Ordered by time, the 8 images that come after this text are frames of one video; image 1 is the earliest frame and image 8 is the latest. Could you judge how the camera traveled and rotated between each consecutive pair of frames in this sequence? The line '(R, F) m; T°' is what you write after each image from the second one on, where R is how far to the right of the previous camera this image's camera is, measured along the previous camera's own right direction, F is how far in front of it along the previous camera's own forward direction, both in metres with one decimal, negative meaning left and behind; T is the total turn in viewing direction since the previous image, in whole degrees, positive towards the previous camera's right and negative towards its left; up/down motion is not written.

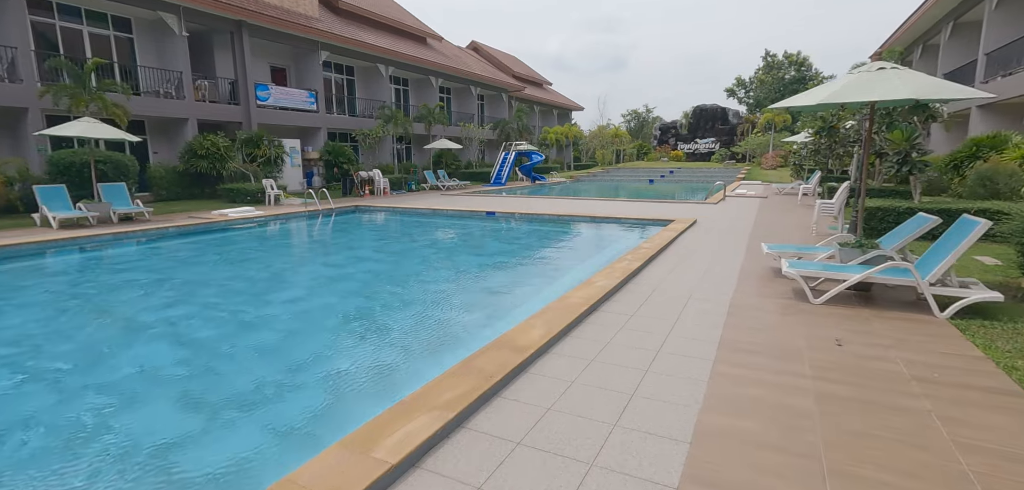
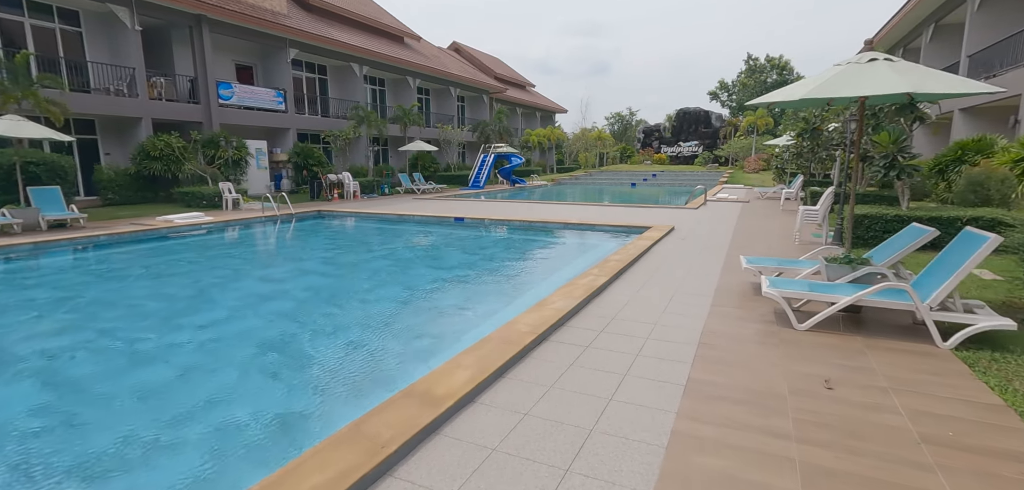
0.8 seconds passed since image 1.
(+0.4, +0.8) m; +1°
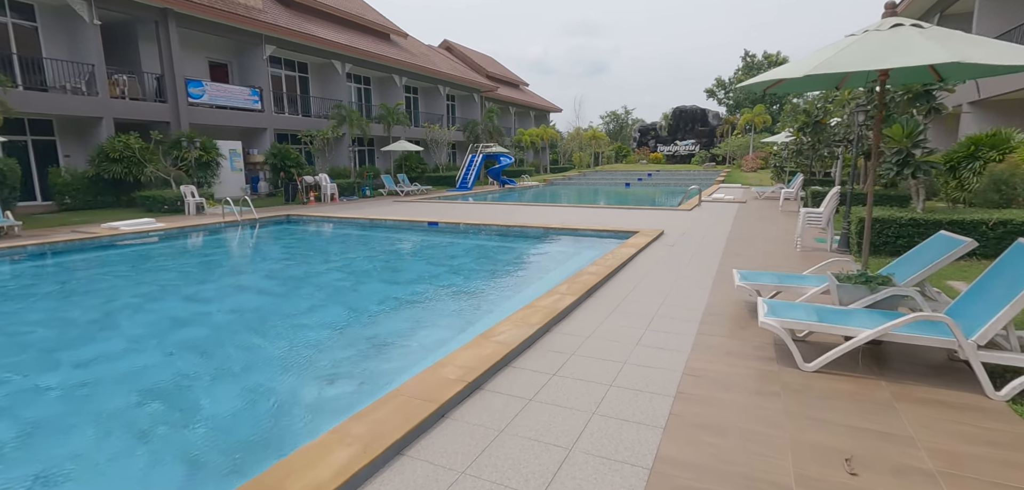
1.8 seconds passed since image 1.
(+0.5, +1.0) m; 0°
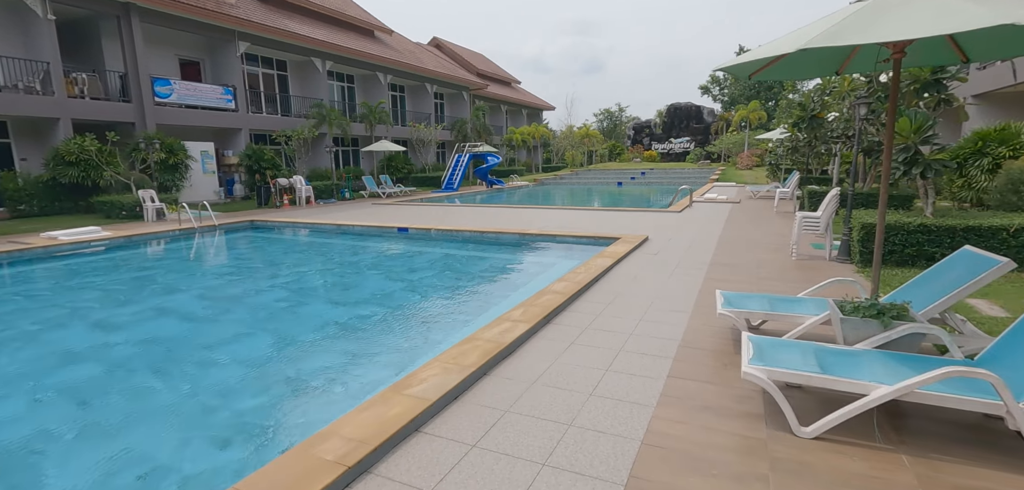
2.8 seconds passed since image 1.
(+0.5, +0.9) m; 0°
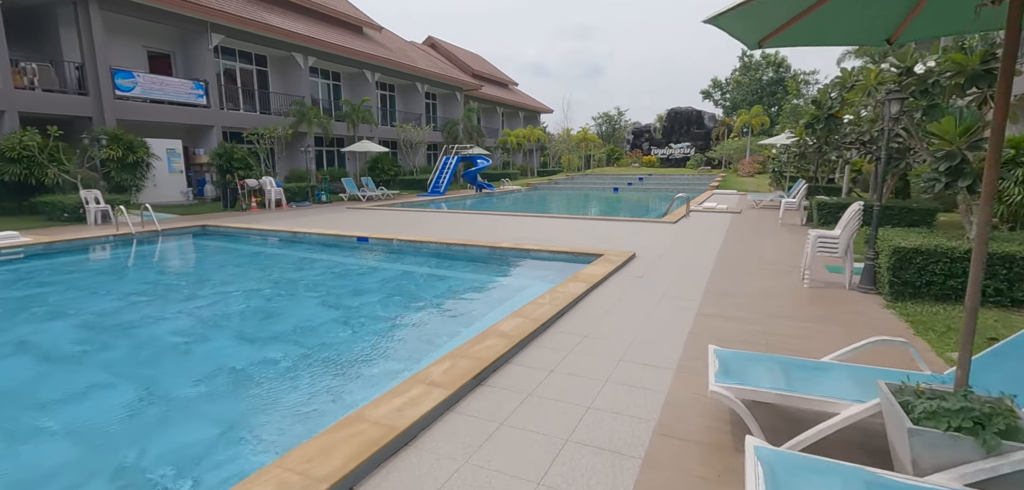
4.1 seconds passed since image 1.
(+0.5, +1.3) m; 0°
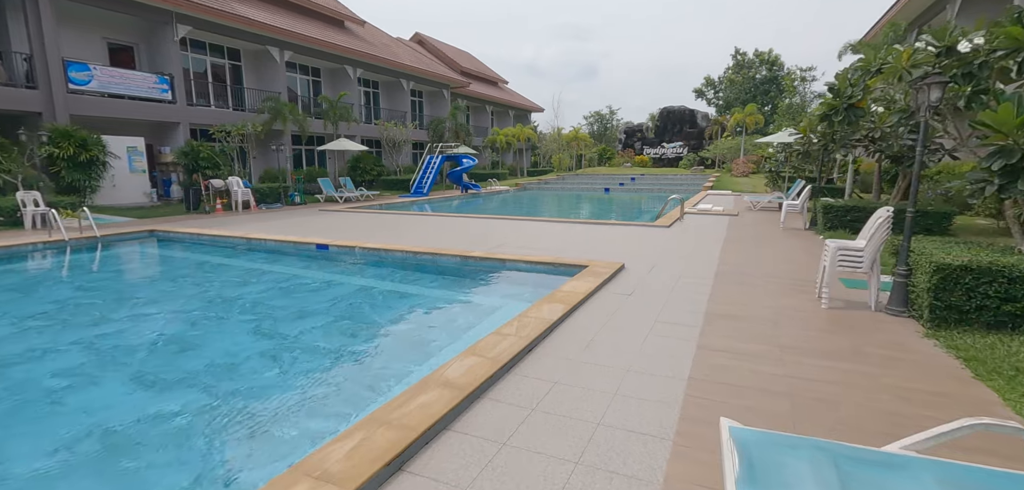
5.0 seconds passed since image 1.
(+0.3, +1.0) m; +1°
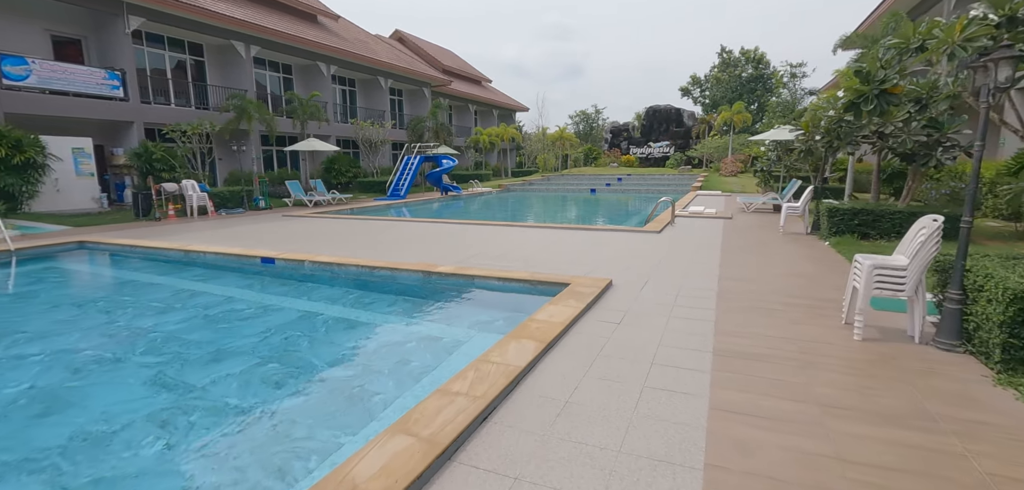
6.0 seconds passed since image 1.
(+0.2, +1.1) m; +1°
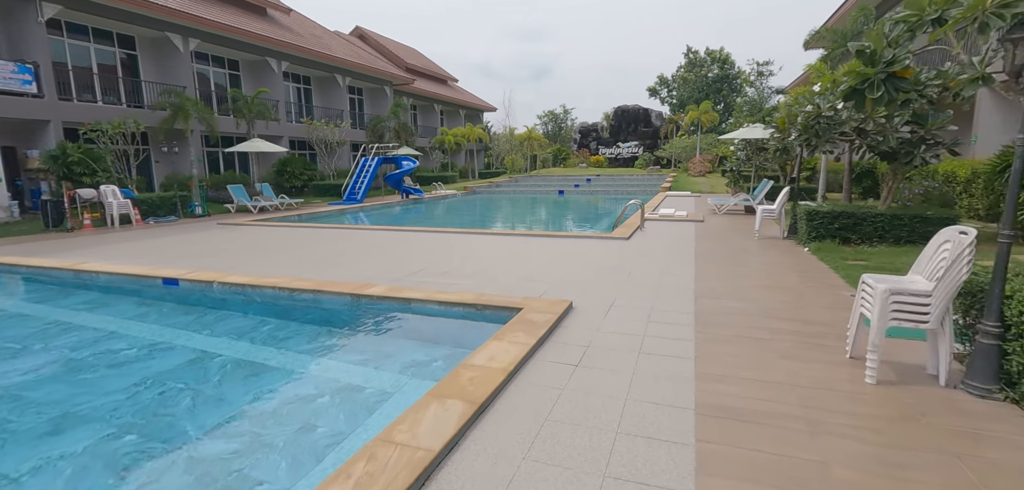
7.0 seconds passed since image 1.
(+0.3, +1.0) m; +3°
